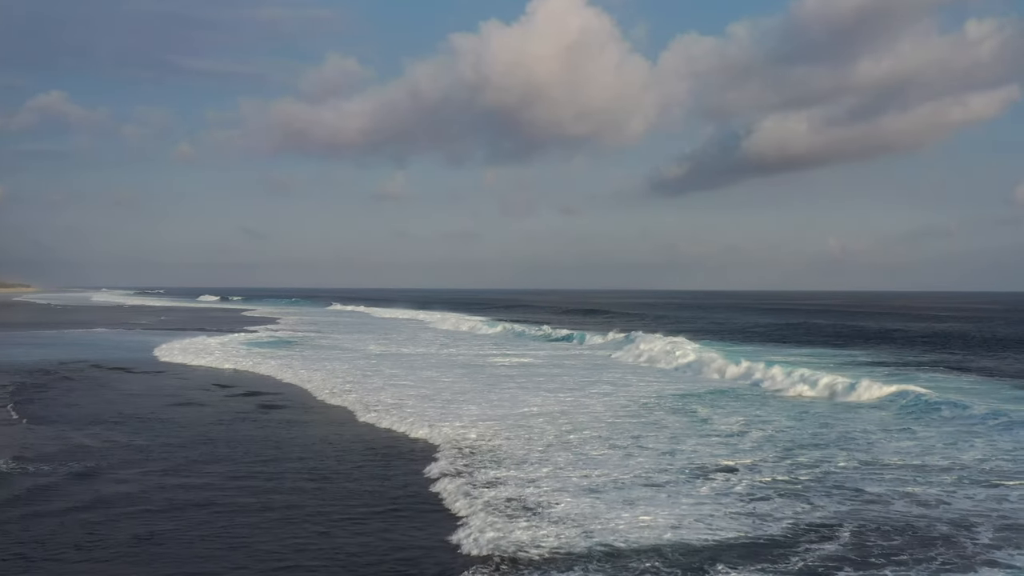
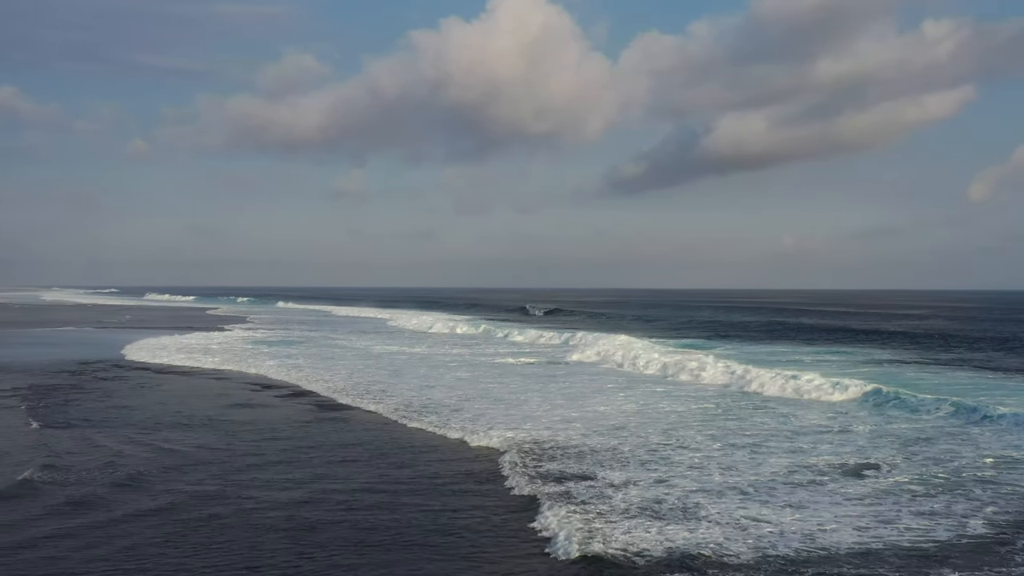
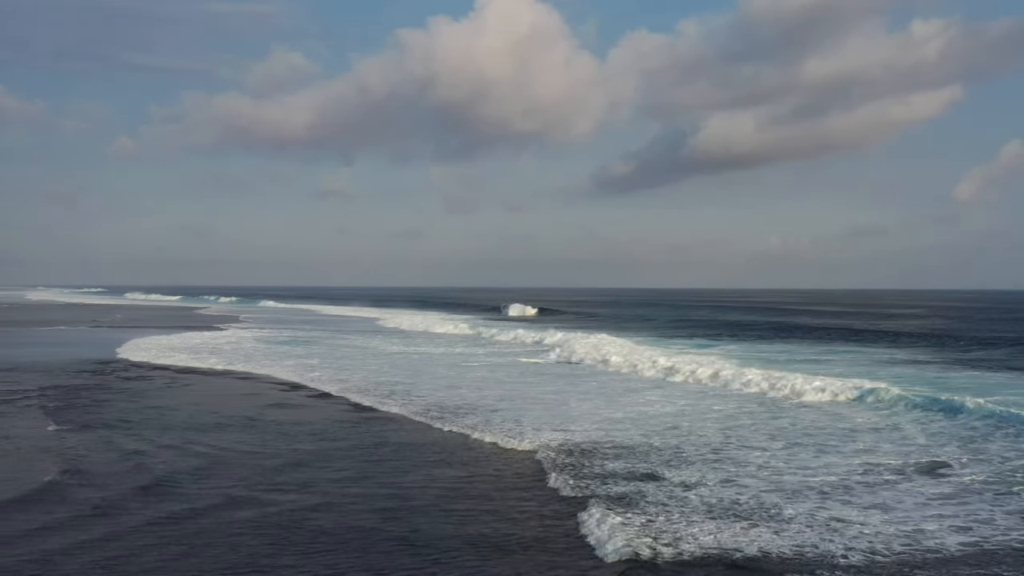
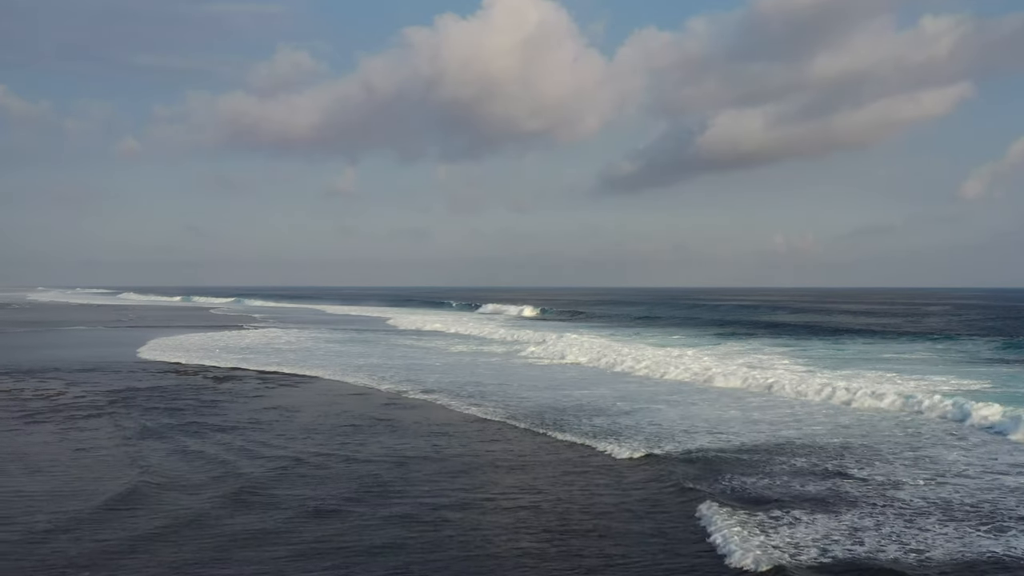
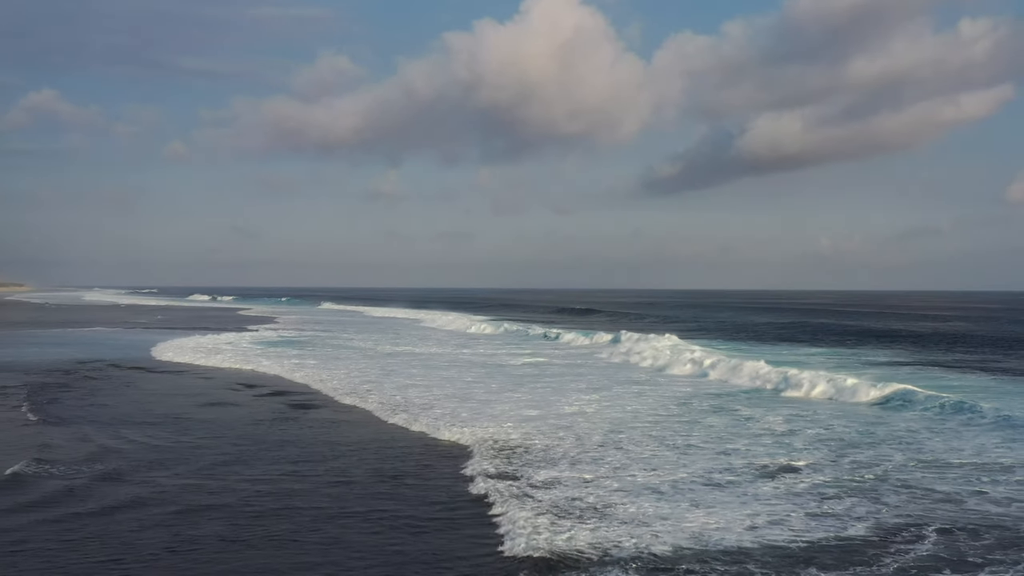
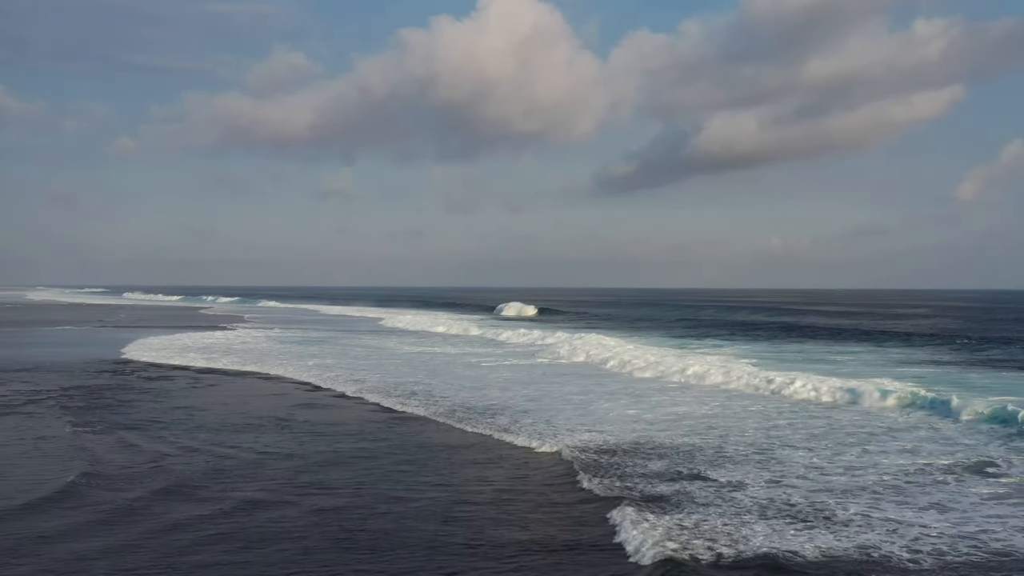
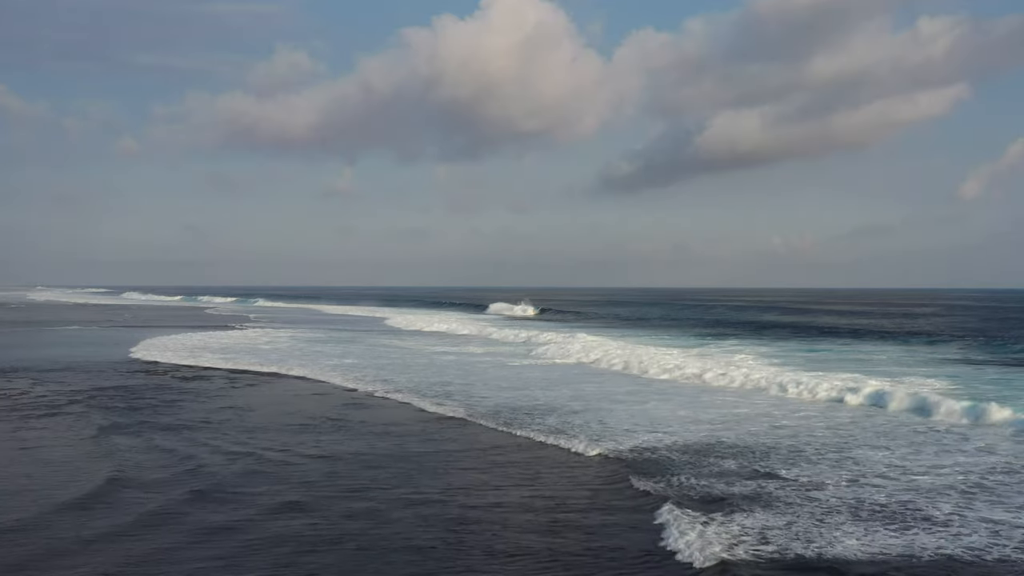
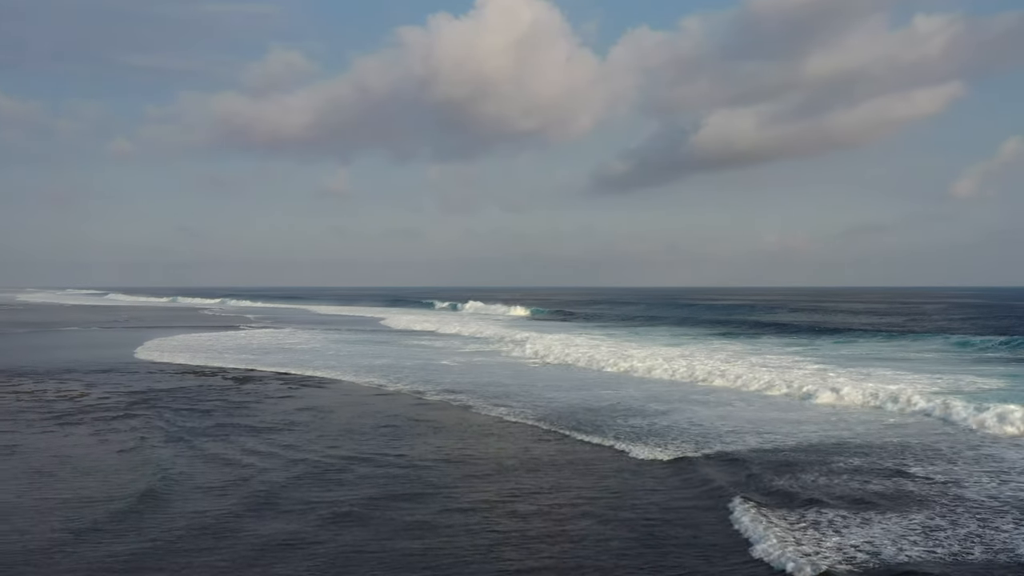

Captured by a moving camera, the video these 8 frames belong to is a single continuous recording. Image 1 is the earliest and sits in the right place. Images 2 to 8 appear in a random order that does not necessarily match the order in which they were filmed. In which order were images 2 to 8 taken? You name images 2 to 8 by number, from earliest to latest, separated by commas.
5, 2, 3, 6, 7, 4, 8
